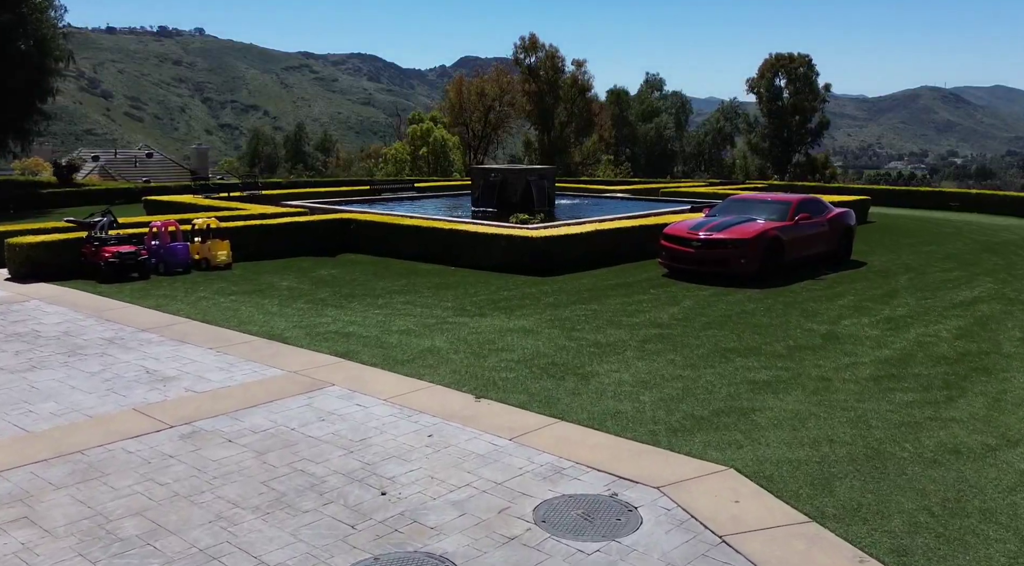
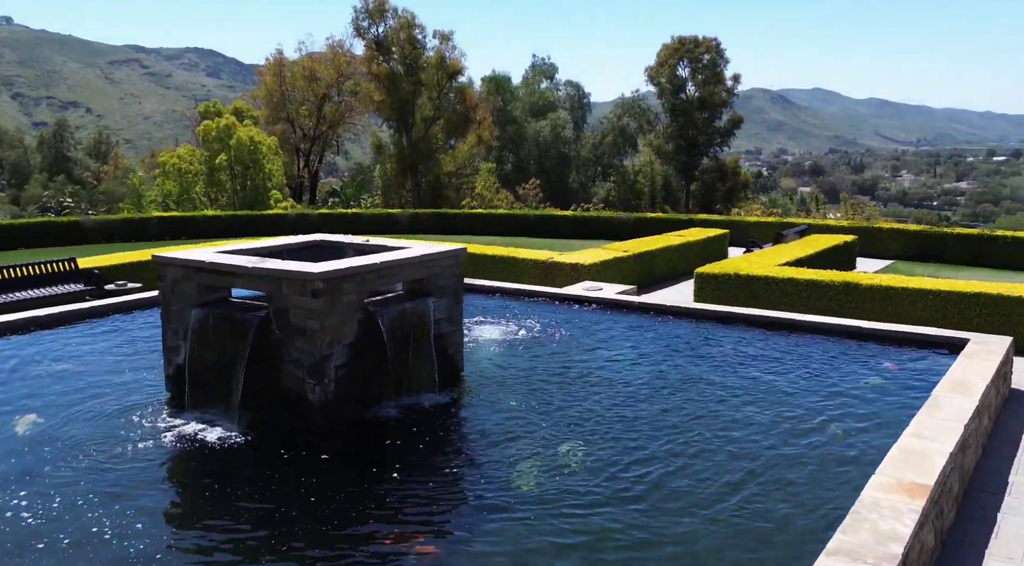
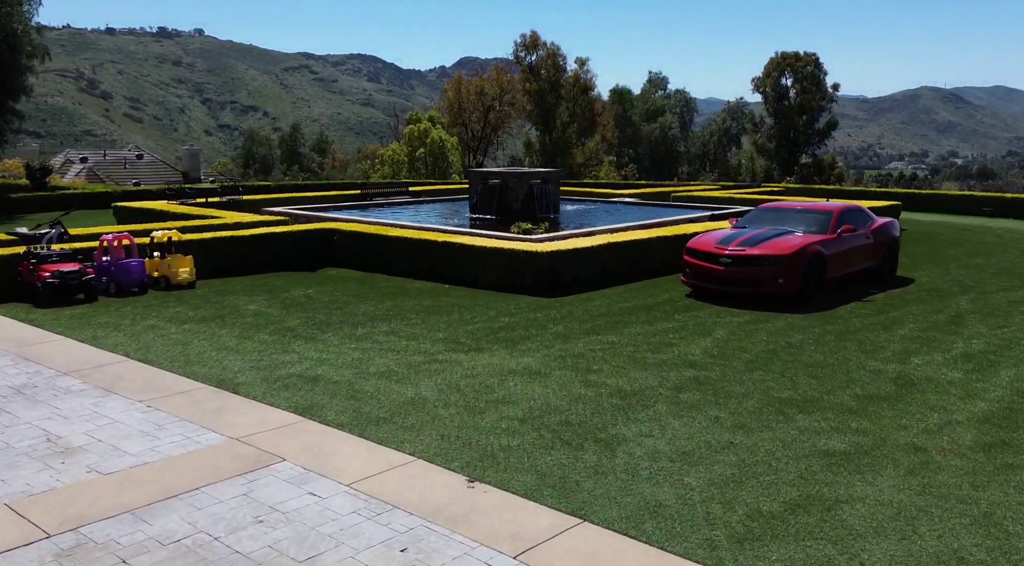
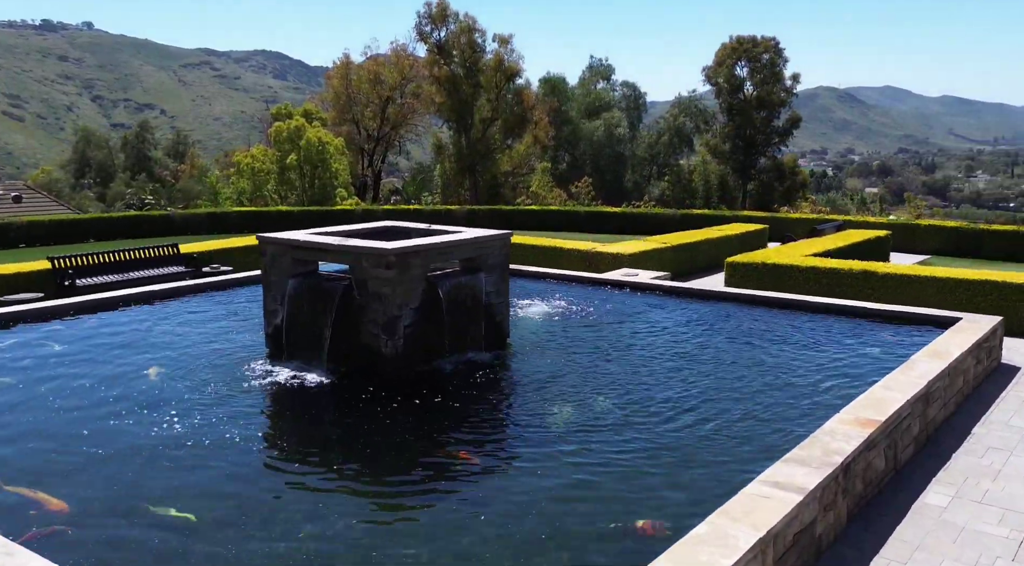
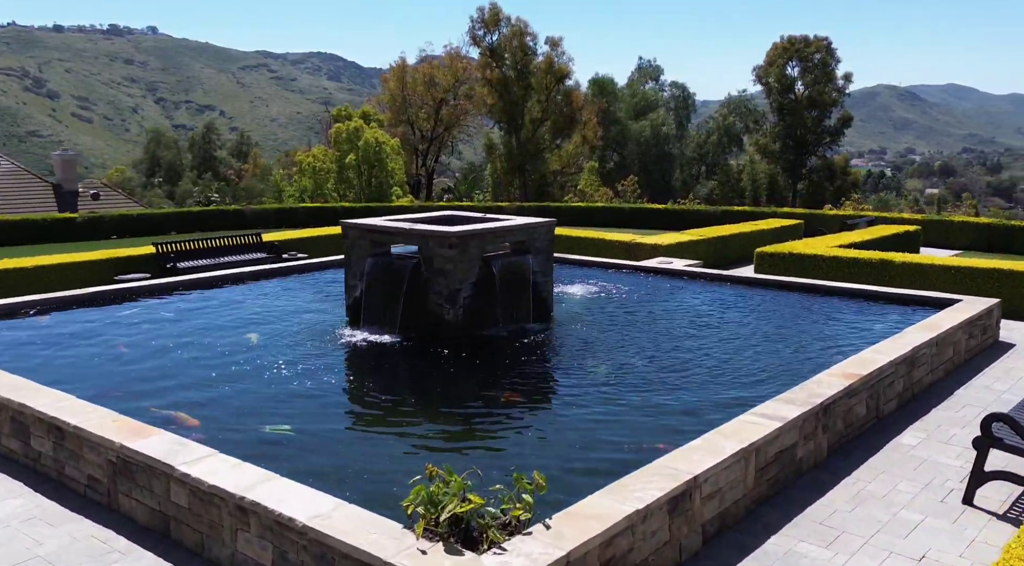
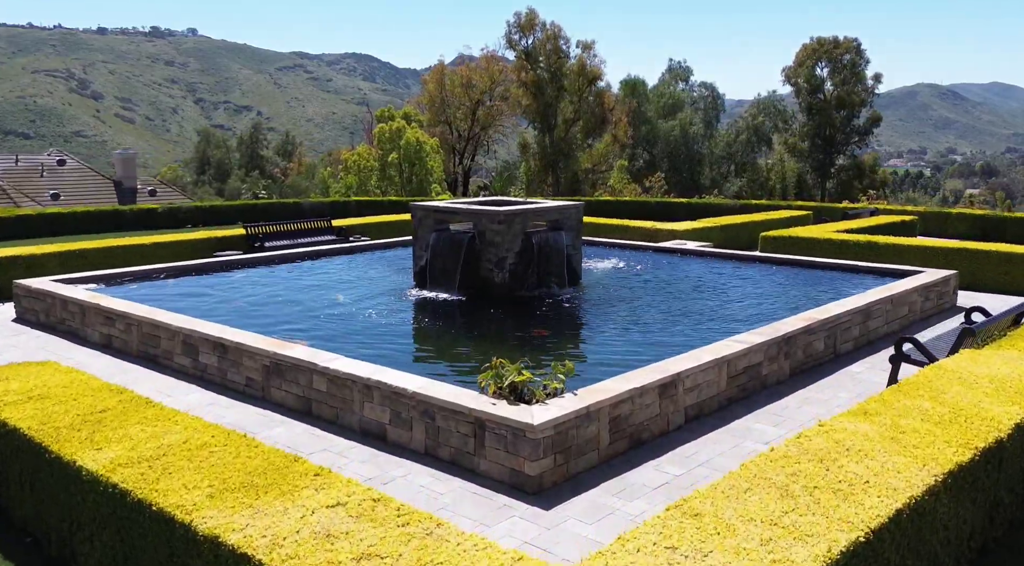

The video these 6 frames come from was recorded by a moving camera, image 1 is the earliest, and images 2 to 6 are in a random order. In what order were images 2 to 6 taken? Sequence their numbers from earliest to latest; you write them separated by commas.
3, 6, 5, 4, 2
